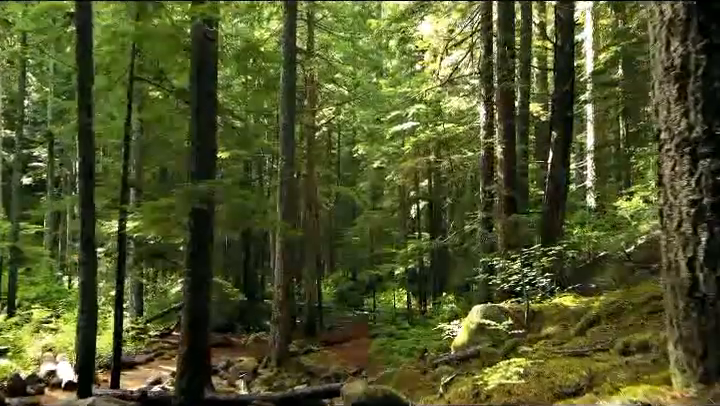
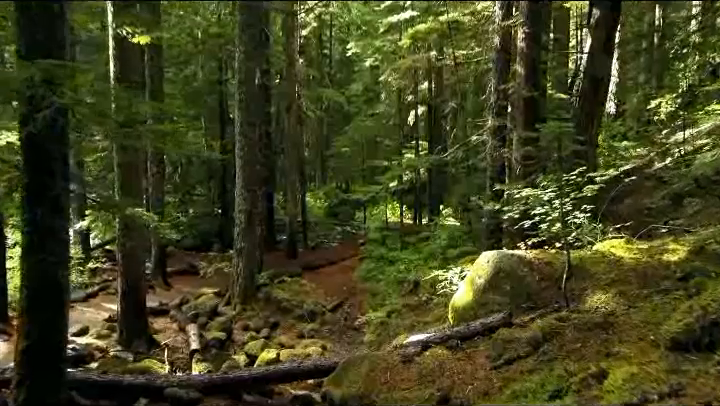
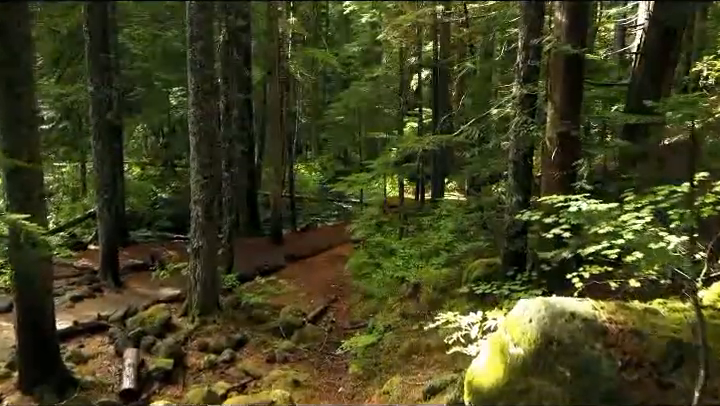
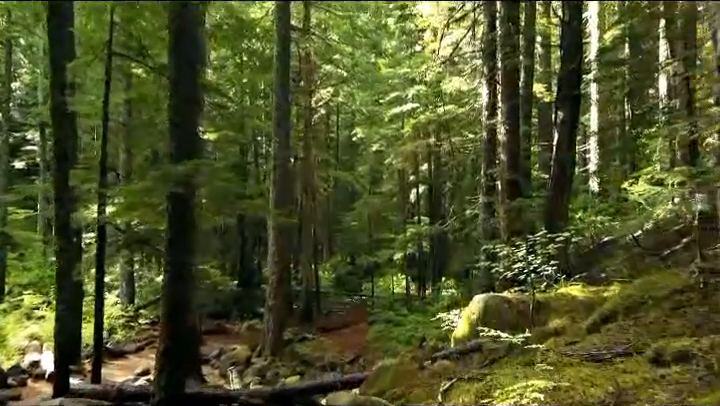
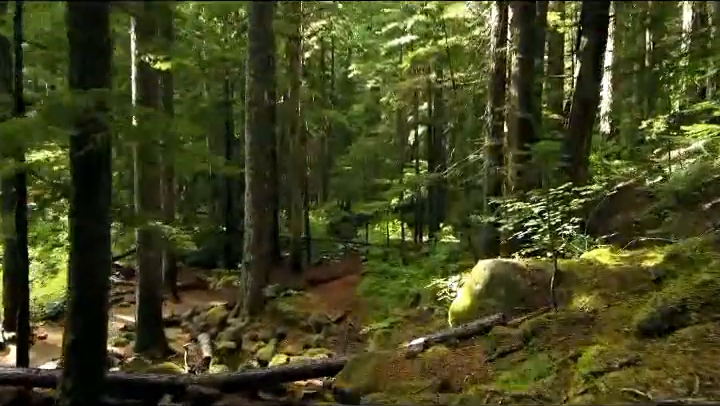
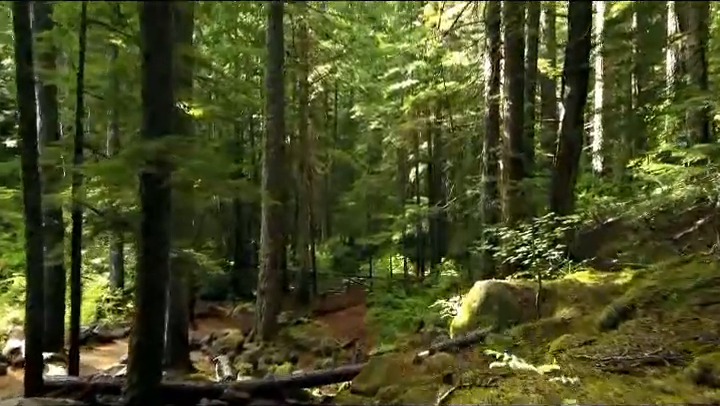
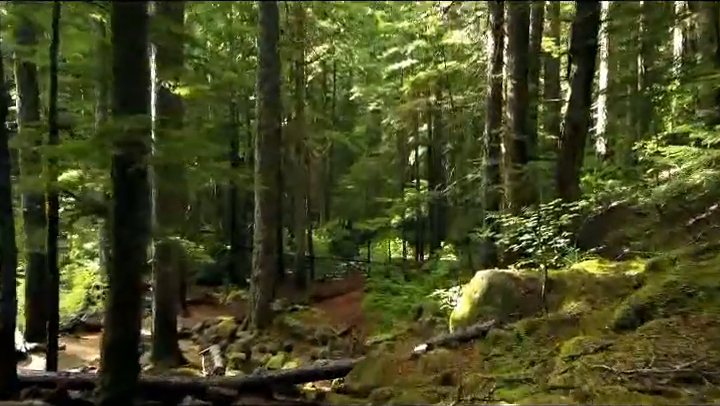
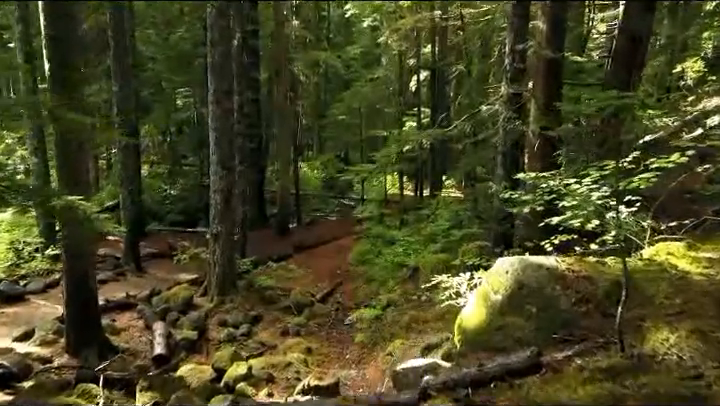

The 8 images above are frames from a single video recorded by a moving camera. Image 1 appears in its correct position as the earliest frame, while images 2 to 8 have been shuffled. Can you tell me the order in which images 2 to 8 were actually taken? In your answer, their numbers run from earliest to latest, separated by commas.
4, 6, 7, 5, 2, 8, 3
